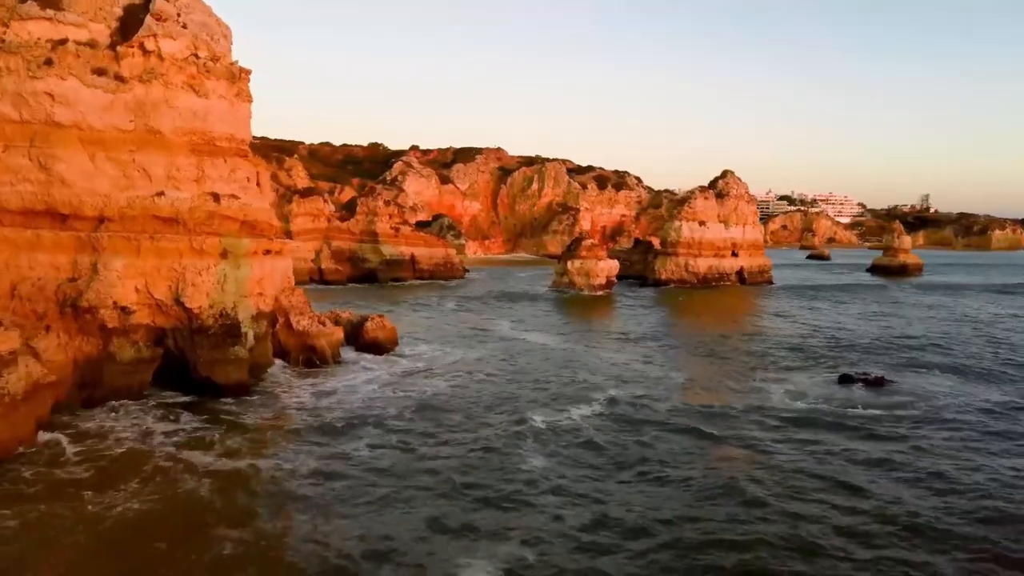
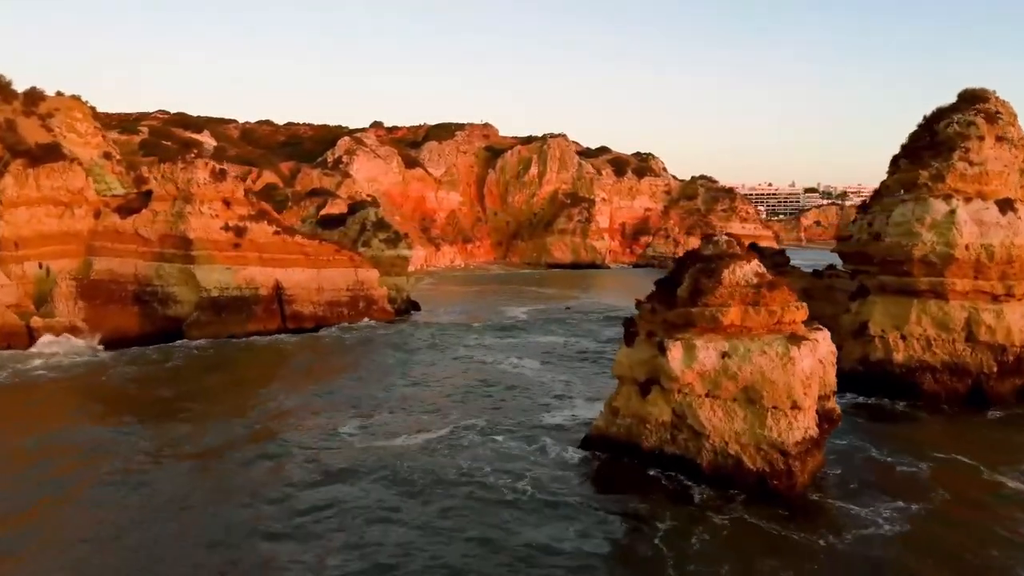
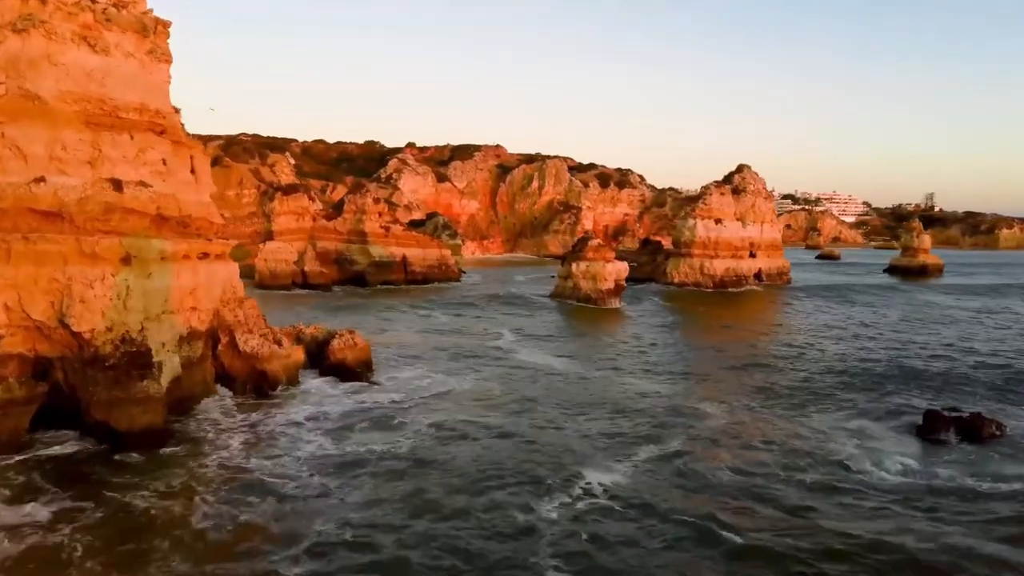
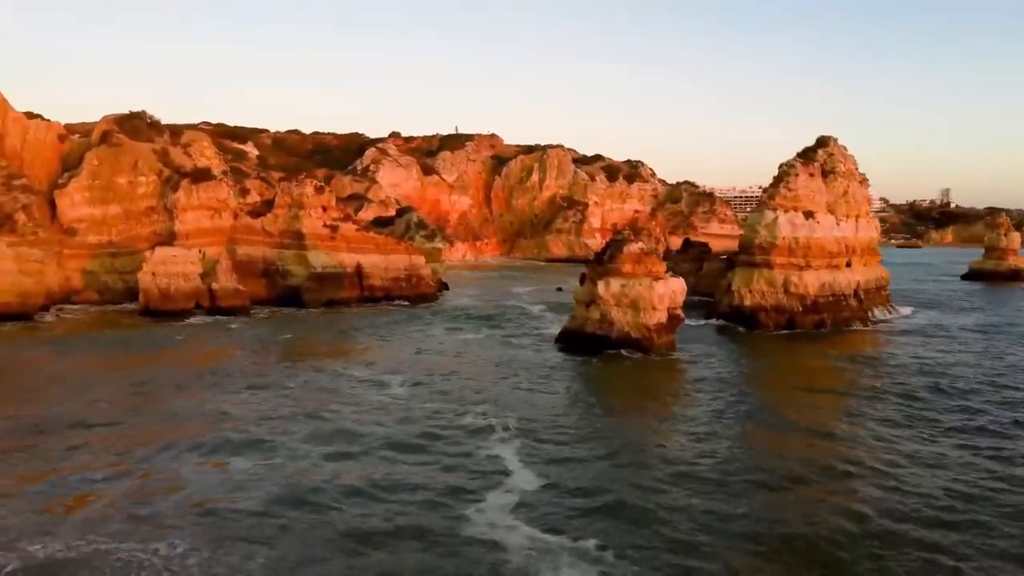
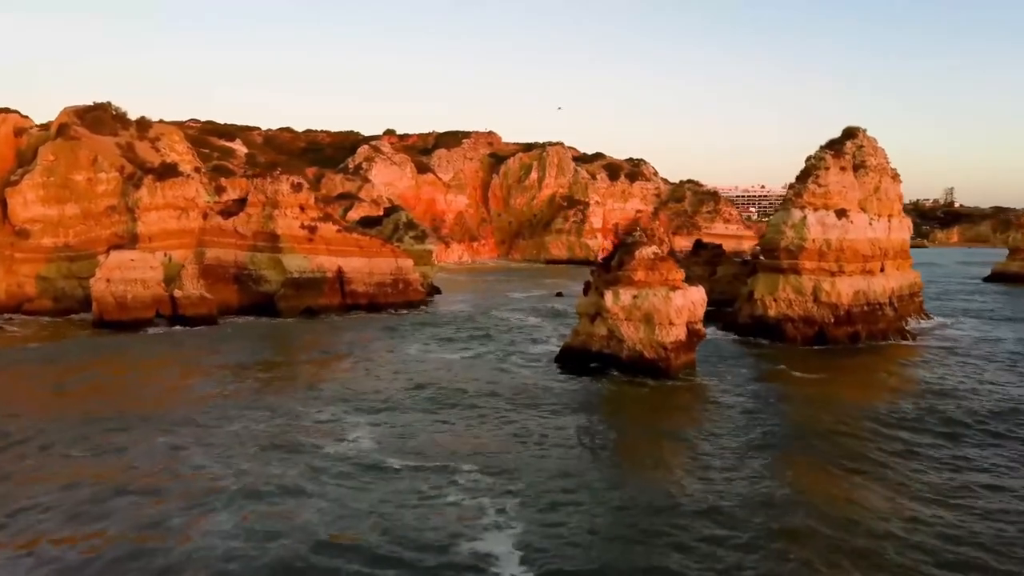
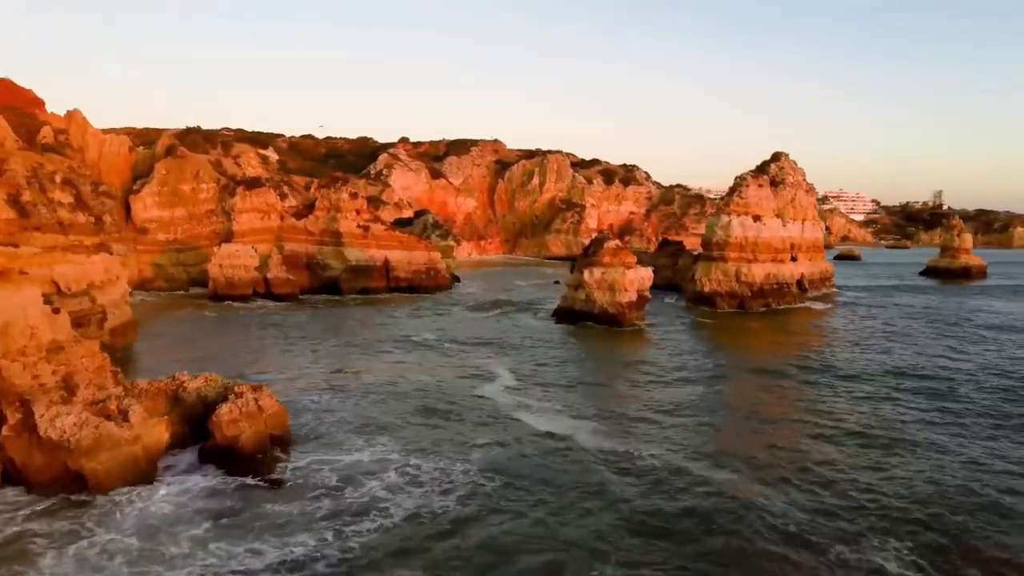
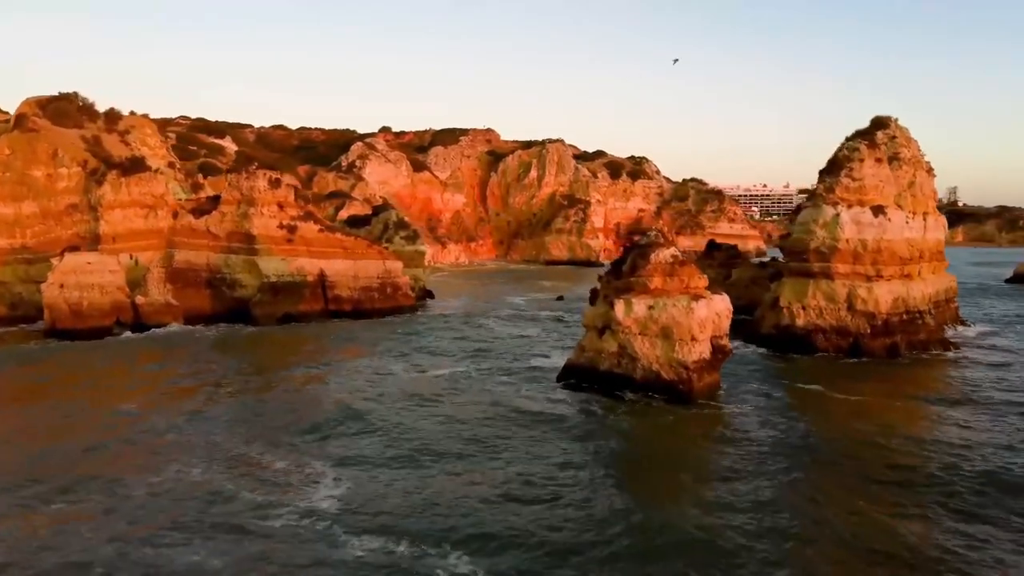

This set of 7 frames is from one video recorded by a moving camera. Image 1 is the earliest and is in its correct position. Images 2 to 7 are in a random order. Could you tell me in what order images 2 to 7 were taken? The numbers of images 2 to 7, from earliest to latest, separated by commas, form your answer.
3, 6, 4, 5, 7, 2
